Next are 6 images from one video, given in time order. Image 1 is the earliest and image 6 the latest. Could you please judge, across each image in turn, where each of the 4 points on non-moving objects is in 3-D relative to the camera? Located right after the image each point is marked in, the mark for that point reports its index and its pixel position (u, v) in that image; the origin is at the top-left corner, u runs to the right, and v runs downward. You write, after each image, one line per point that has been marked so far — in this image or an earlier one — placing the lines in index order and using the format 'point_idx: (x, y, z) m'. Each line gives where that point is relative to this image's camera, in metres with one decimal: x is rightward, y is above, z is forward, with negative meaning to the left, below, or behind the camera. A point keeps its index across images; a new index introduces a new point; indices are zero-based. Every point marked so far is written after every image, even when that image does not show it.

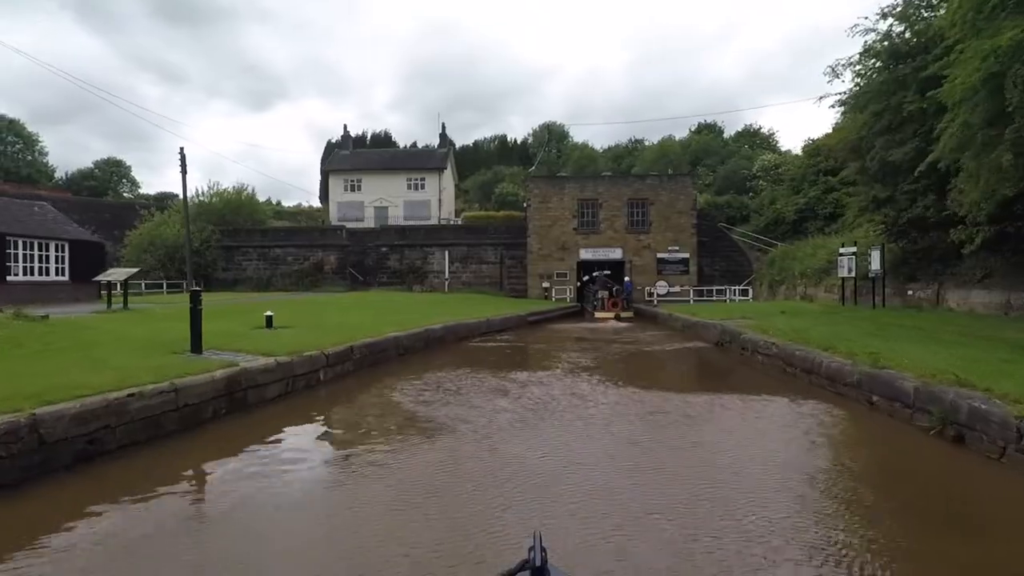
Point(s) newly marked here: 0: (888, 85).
0: (+10.8, +5.9, +16.5) m
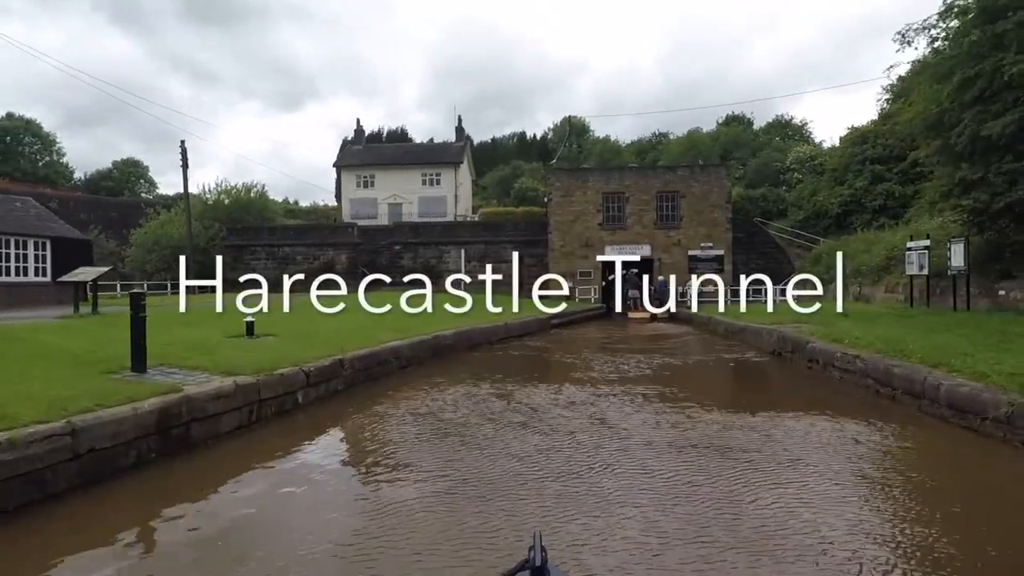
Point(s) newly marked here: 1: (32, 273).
0: (+11.3, +5.9, +14.0) m
1: (-15.9, +0.5, +19.0) m
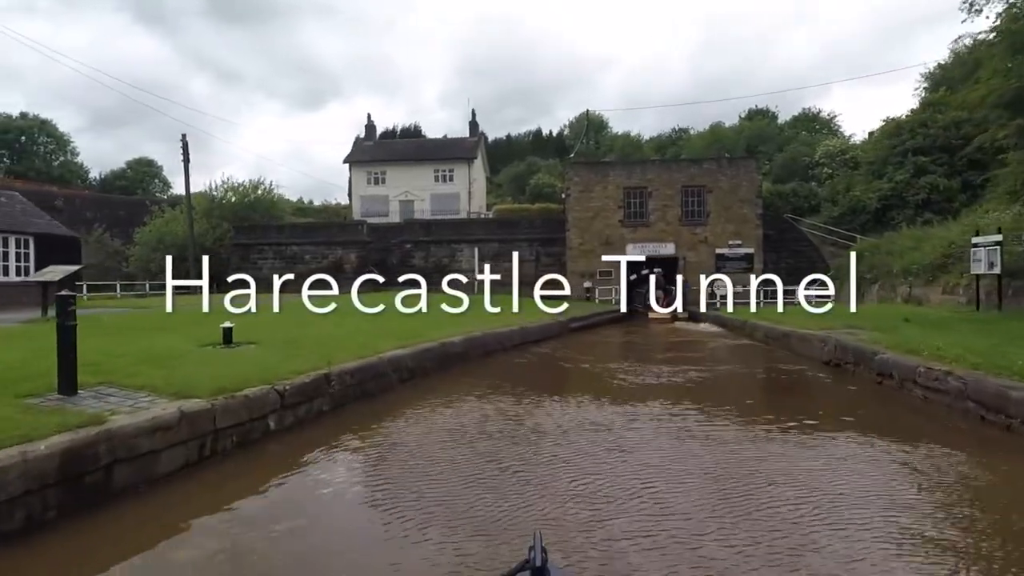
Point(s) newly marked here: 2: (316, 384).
0: (+11.7, +5.9, +12.0) m
1: (-15.4, +0.5, +17.8) m
2: (-2.9, -1.4, +8.4) m
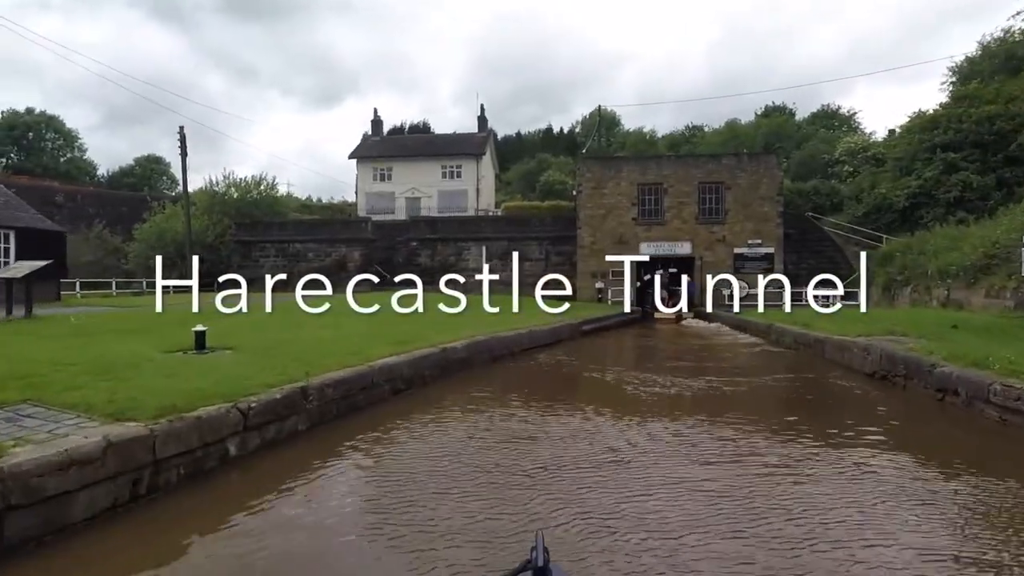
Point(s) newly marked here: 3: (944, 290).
0: (+11.9, +5.8, +10.6) m
1: (-15.1, +0.6, +16.8) m
2: (-2.8, -1.4, +7.2) m
3: (+14.7, -0.1, +19.5) m
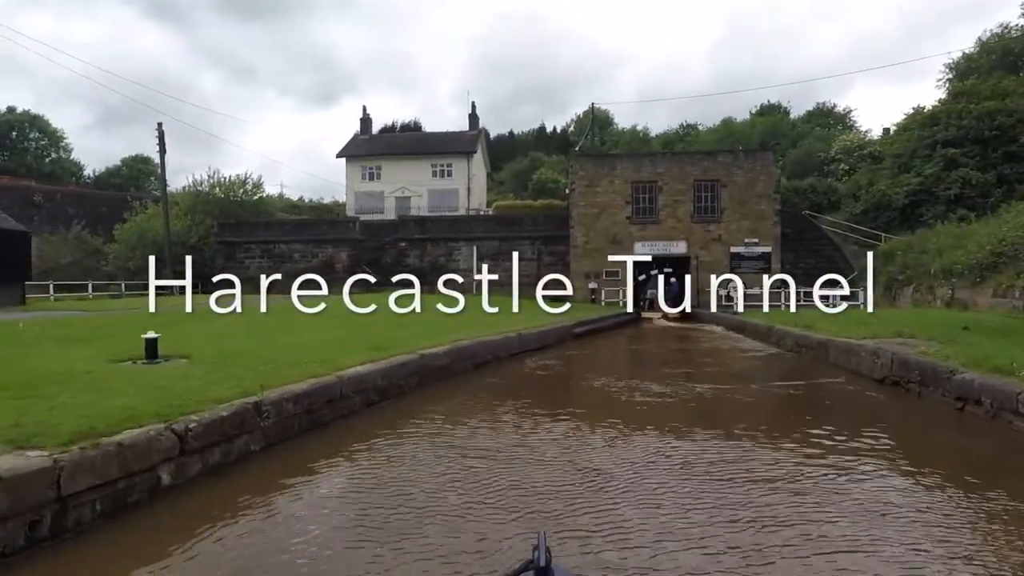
0: (+11.6, +5.8, +9.9) m
1: (-15.5, +0.5, +15.8) m
2: (-3.0, -1.4, +6.4) m
3: (+14.3, 0.0, +18.9) m
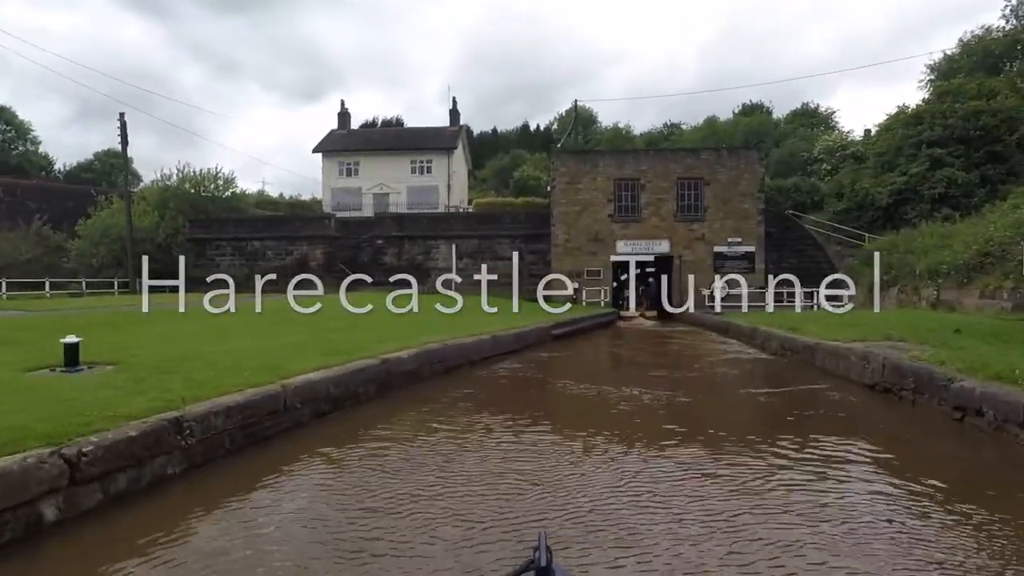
0: (+11.1, +5.8, +9.4) m
1: (-16.1, +0.5, +14.7) m
2: (-3.4, -1.4, +5.5) m
3: (+13.6, -0.1, +18.5) m
